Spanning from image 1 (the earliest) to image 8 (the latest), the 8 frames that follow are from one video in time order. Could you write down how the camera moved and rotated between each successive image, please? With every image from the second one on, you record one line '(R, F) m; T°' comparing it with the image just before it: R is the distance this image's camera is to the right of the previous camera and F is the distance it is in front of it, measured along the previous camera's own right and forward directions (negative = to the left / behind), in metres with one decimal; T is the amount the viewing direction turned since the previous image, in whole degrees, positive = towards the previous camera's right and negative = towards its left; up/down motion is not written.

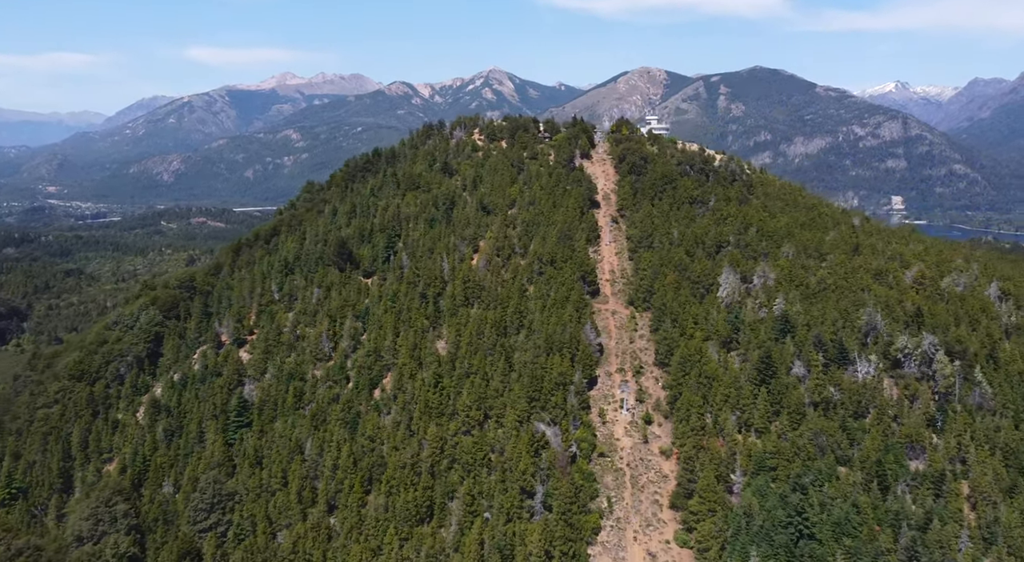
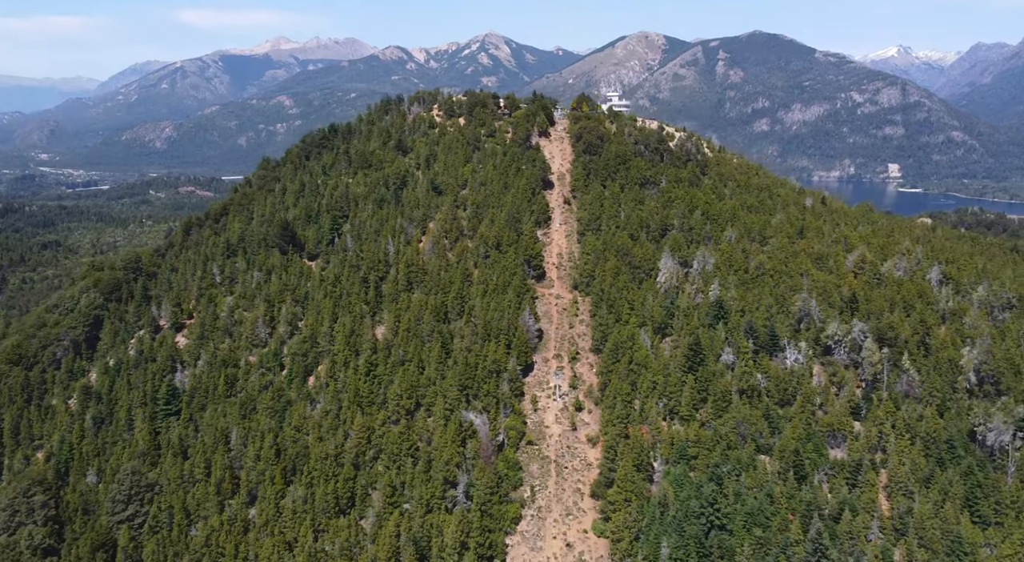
(+7.3, +0.6) m; 0°
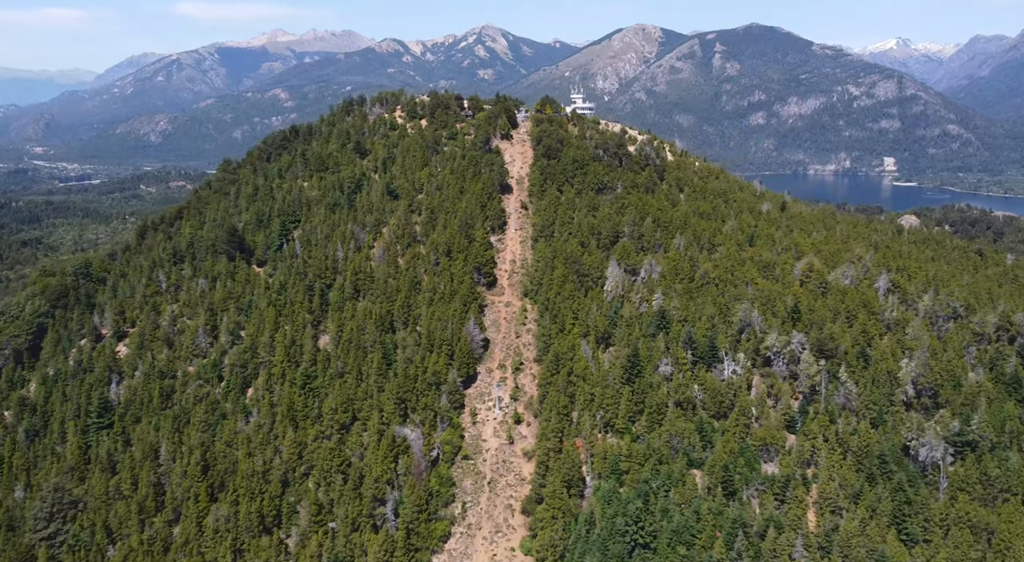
(+6.5, +0.9) m; 0°
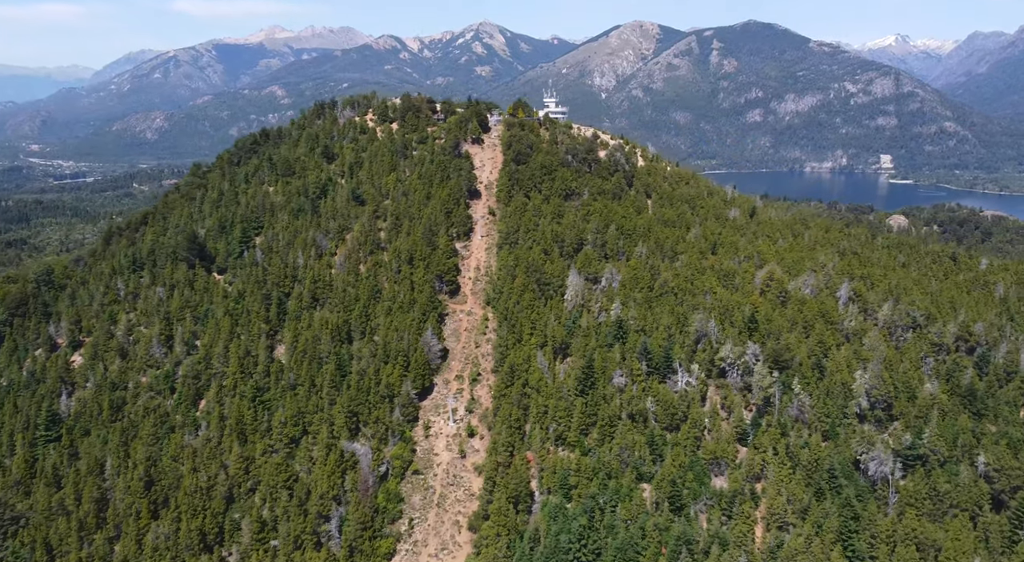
(+4.8, +0.8) m; 0°
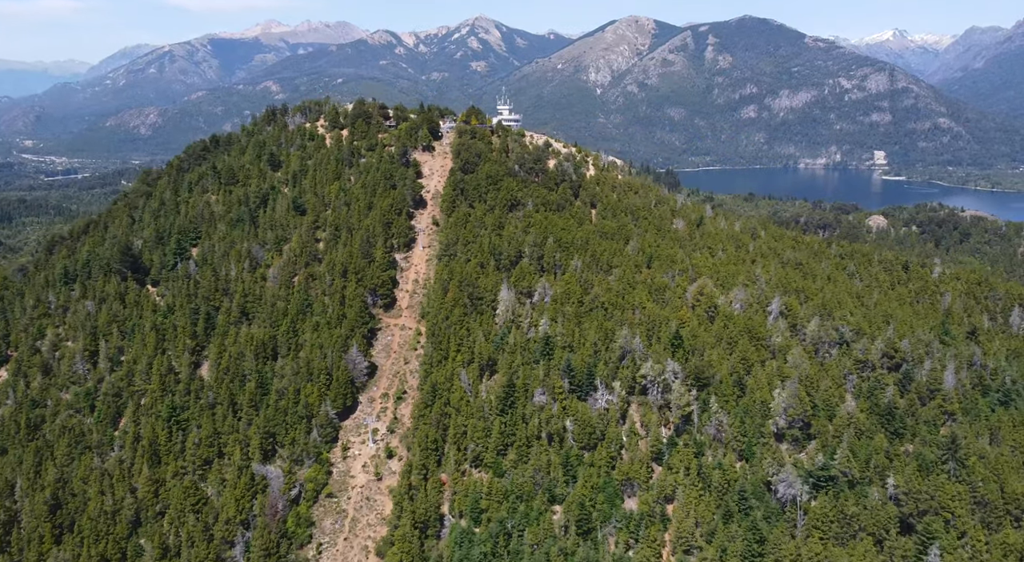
(+8.1, +0.7) m; 0°
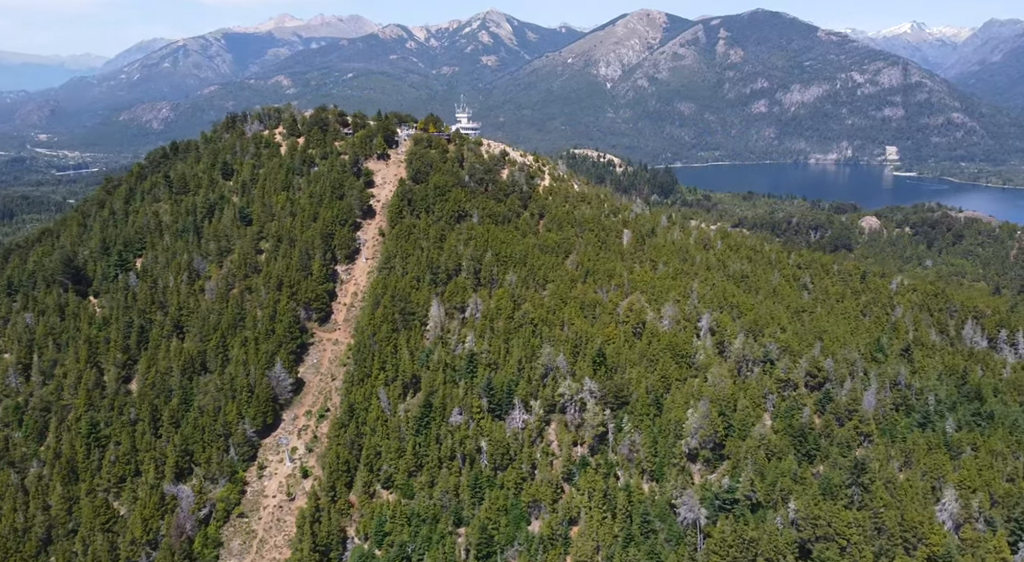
(+9.9, +0.1) m; -1°
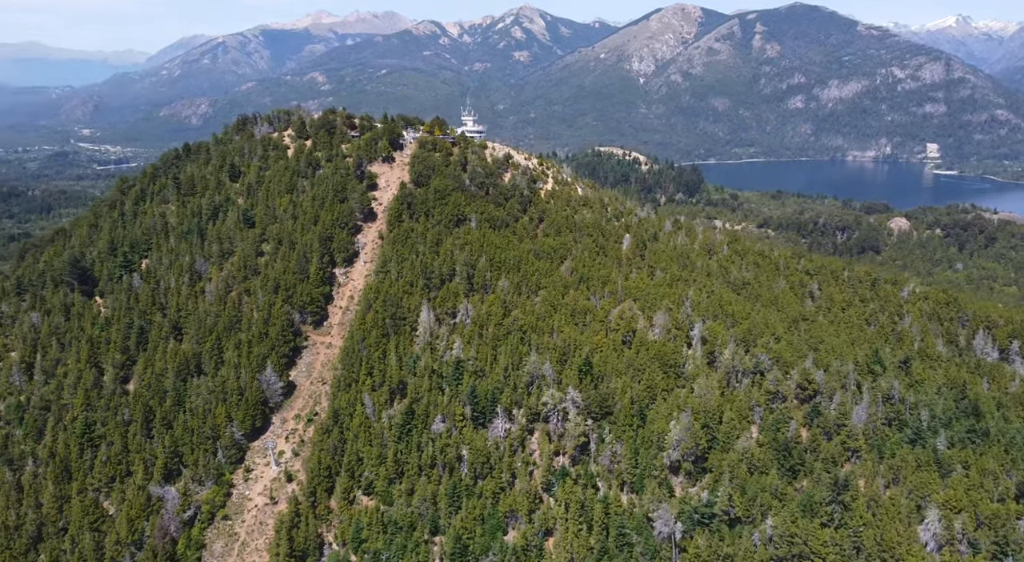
(+5.0, +0.3) m; -2°
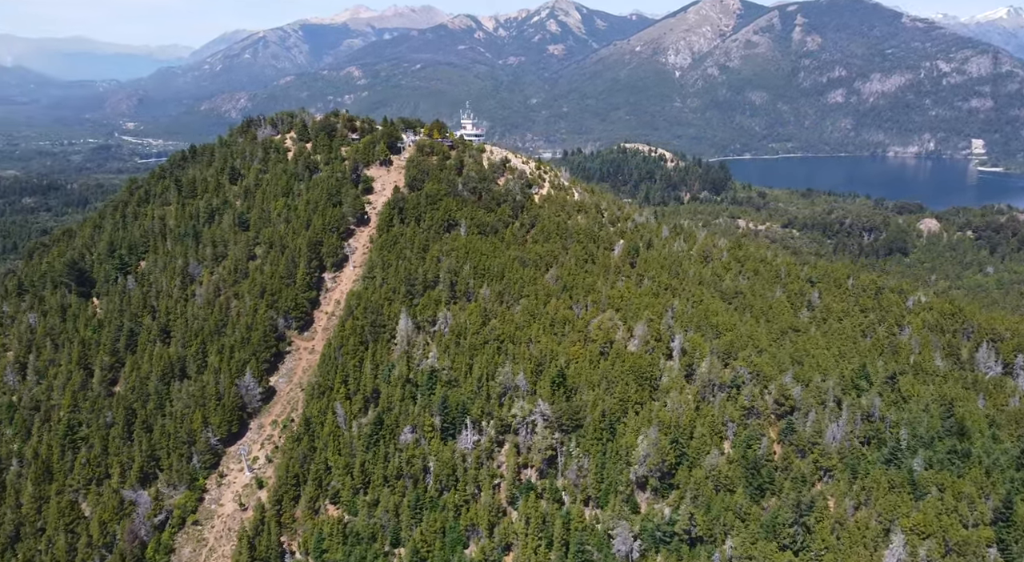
(+6.6, +0.6) m; -3°
